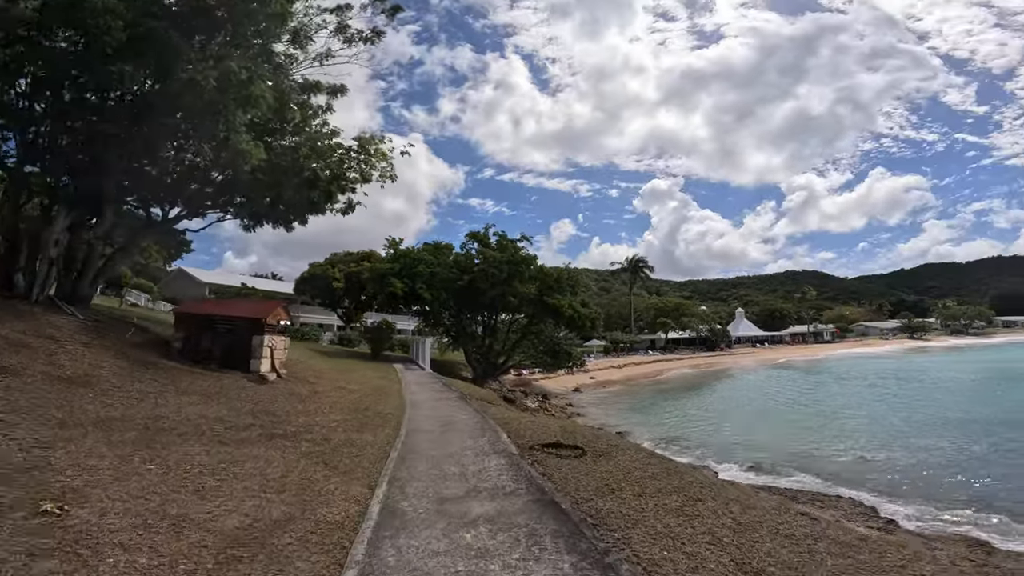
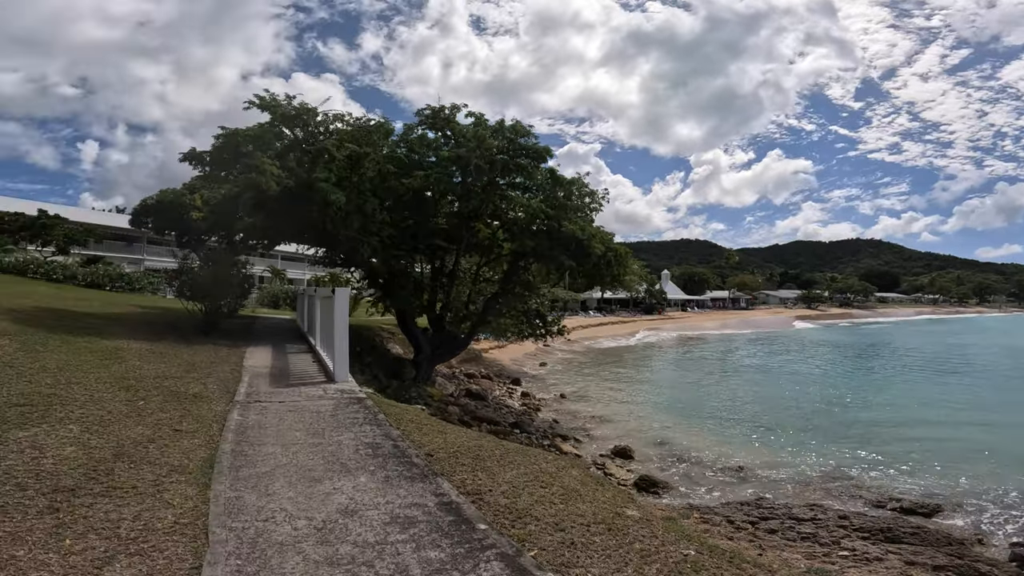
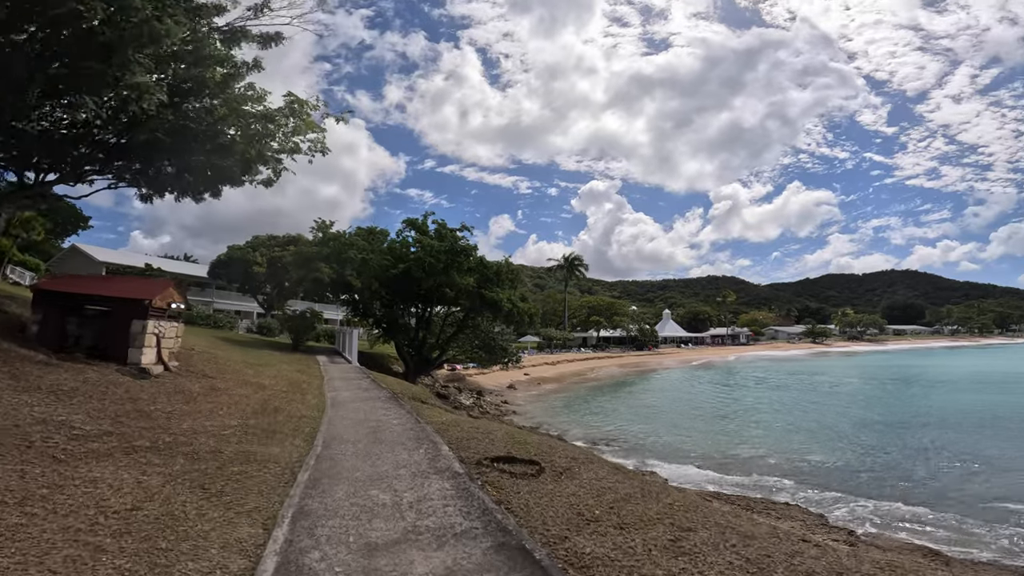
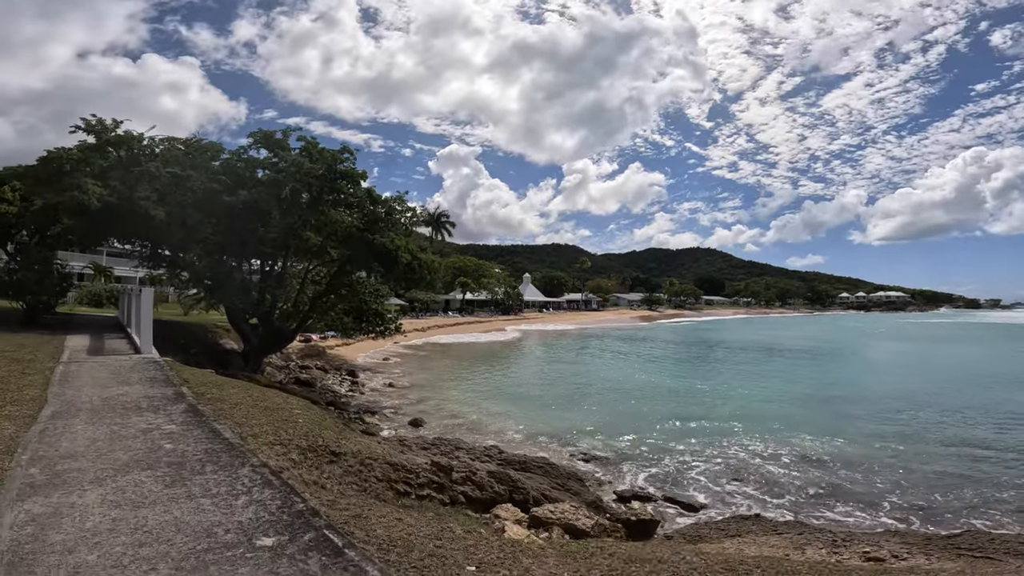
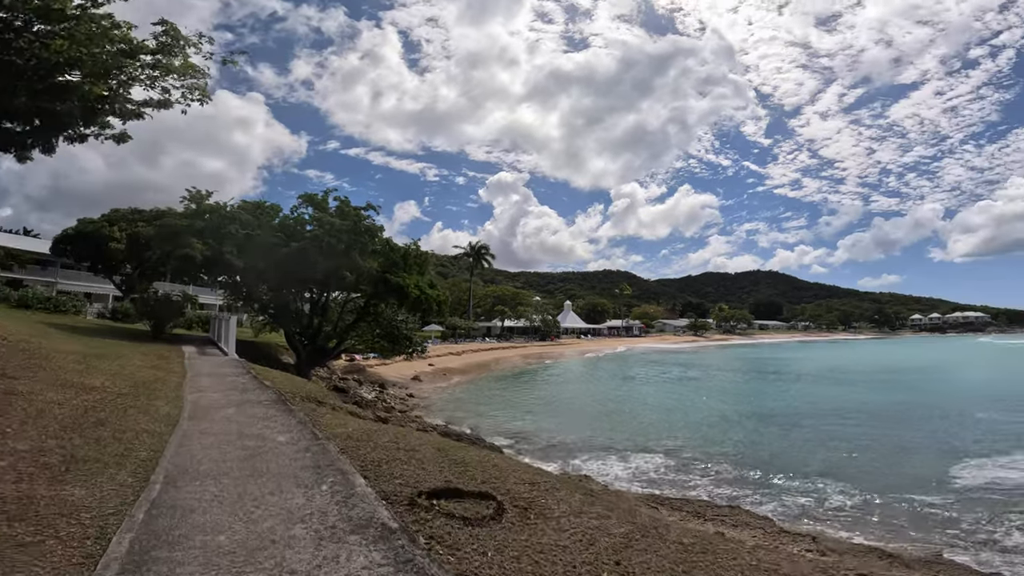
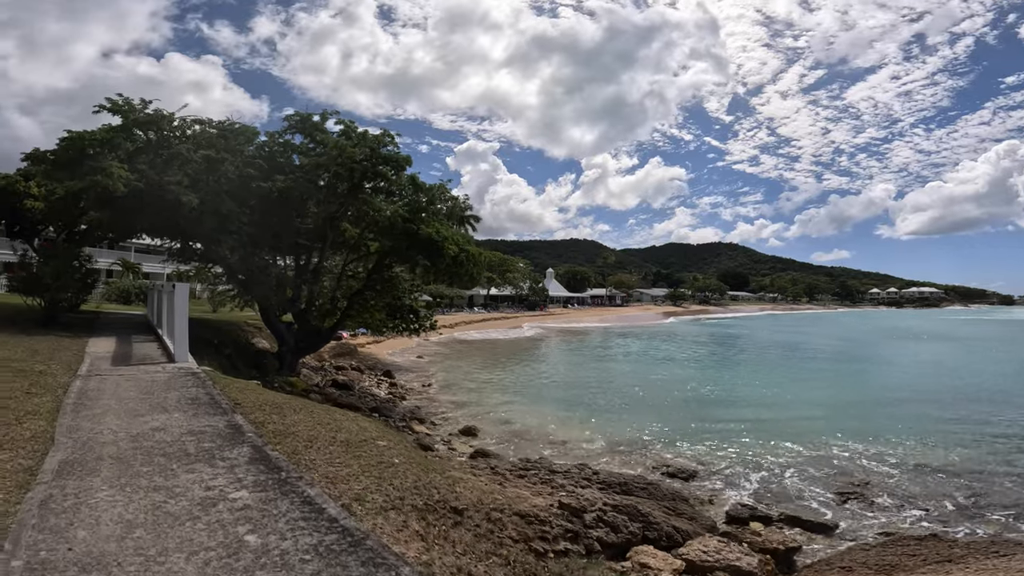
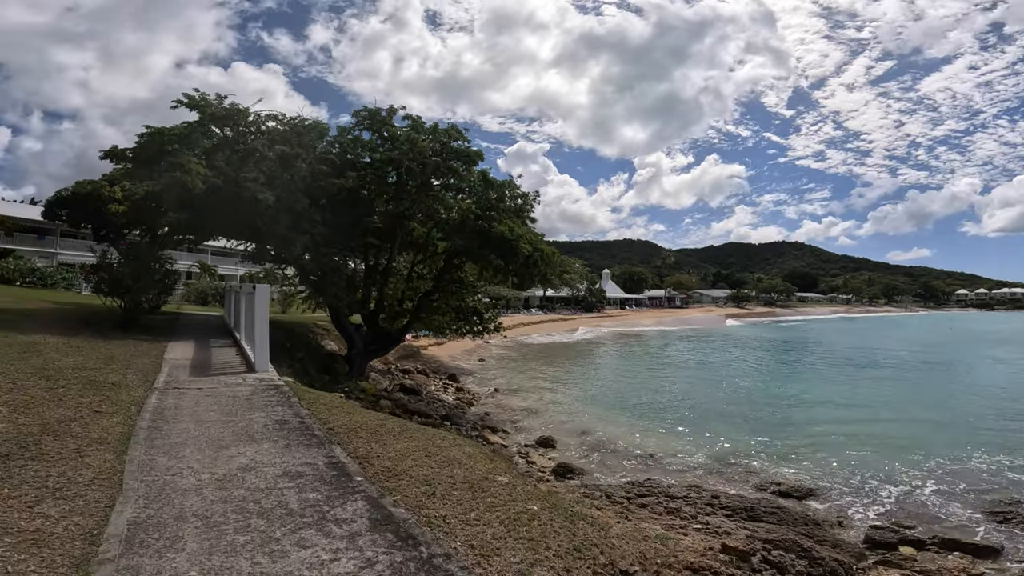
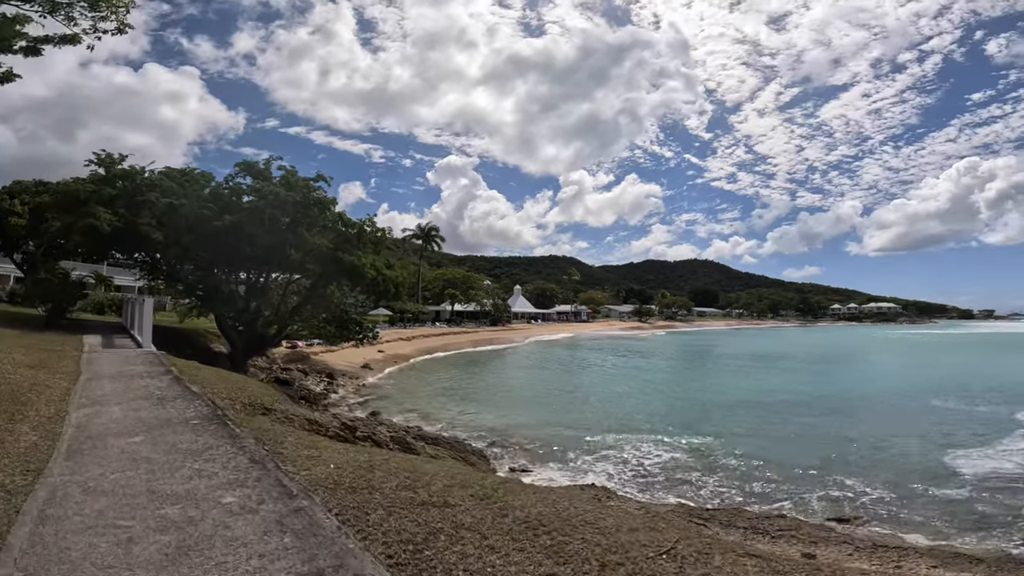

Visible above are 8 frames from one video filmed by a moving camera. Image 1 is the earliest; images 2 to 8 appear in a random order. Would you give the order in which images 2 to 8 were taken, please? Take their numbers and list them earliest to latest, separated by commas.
3, 5, 8, 4, 6, 7, 2
